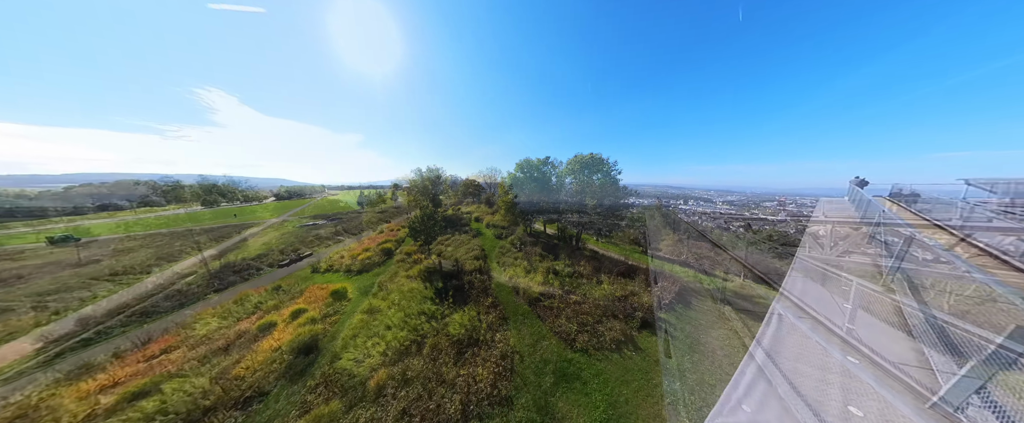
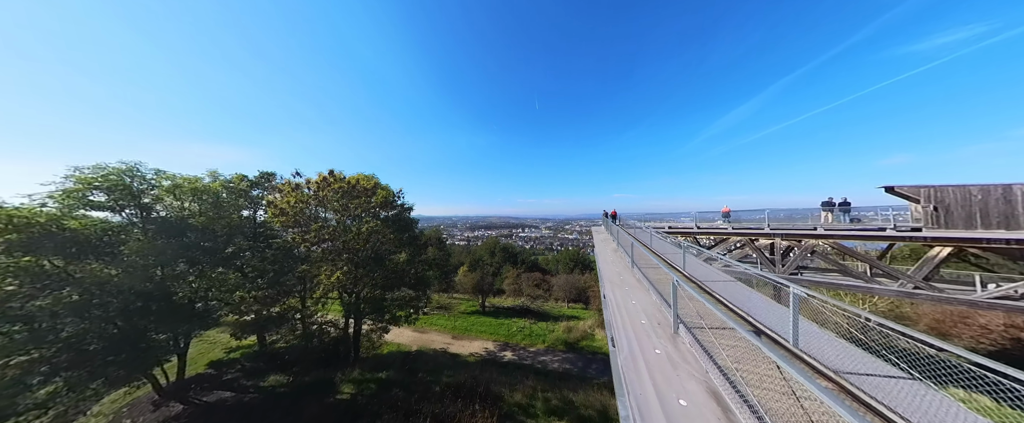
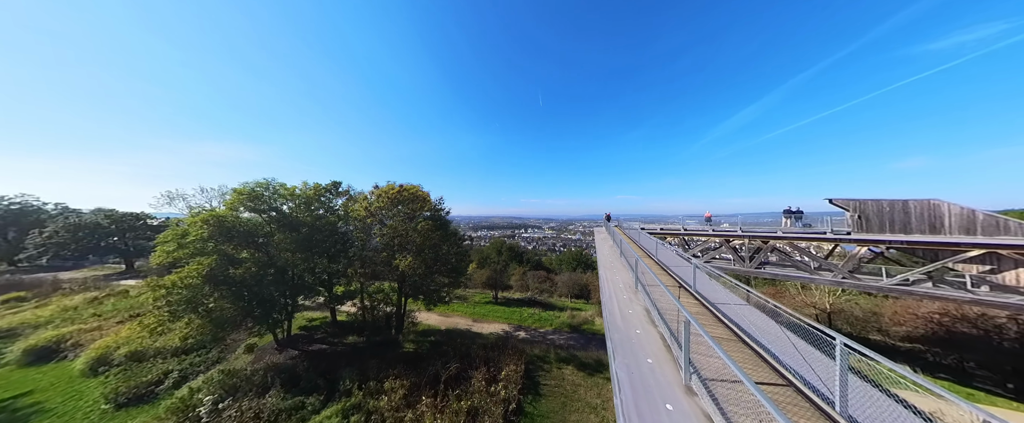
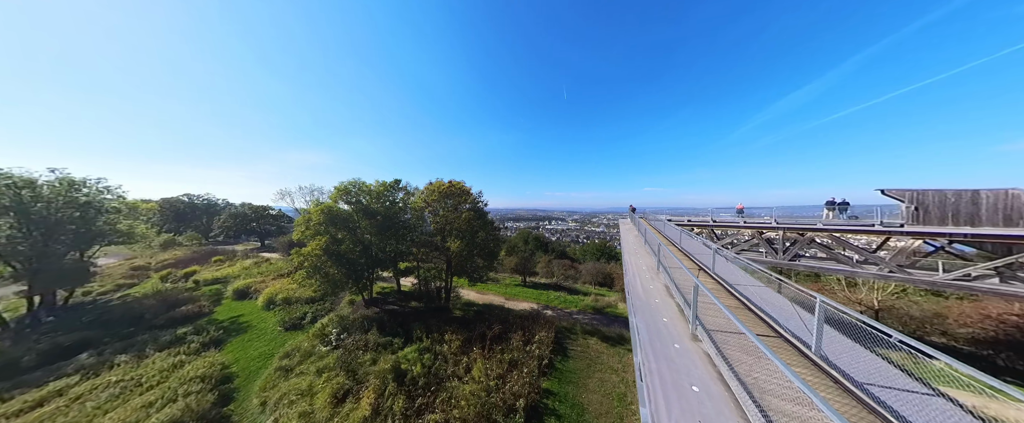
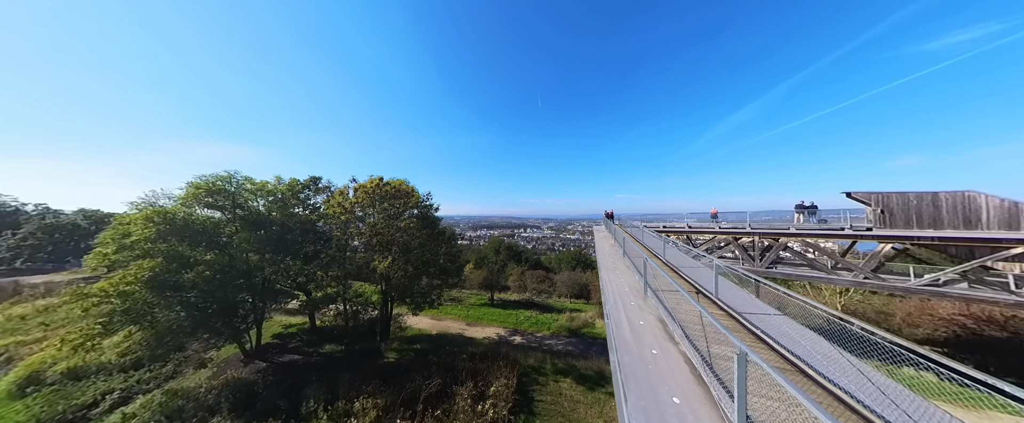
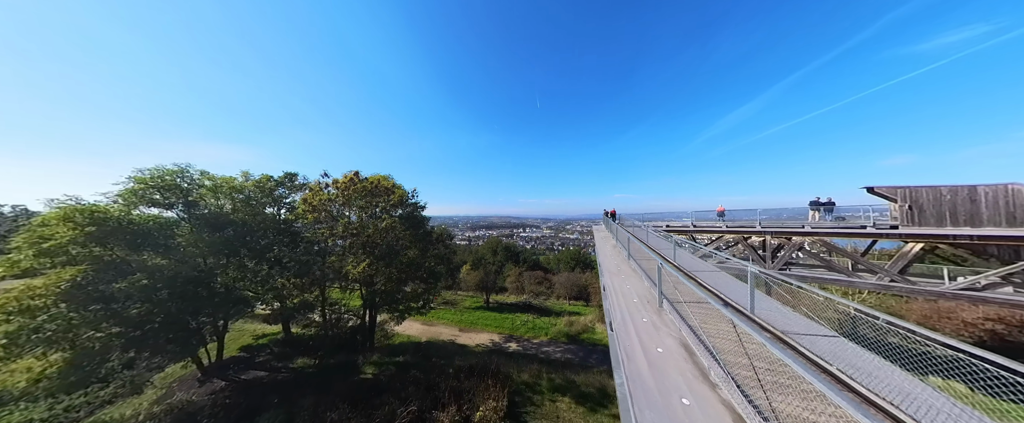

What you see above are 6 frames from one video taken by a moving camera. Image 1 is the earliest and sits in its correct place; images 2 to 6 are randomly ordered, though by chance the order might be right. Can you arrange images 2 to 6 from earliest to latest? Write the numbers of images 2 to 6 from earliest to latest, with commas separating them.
4, 3, 5, 6, 2
